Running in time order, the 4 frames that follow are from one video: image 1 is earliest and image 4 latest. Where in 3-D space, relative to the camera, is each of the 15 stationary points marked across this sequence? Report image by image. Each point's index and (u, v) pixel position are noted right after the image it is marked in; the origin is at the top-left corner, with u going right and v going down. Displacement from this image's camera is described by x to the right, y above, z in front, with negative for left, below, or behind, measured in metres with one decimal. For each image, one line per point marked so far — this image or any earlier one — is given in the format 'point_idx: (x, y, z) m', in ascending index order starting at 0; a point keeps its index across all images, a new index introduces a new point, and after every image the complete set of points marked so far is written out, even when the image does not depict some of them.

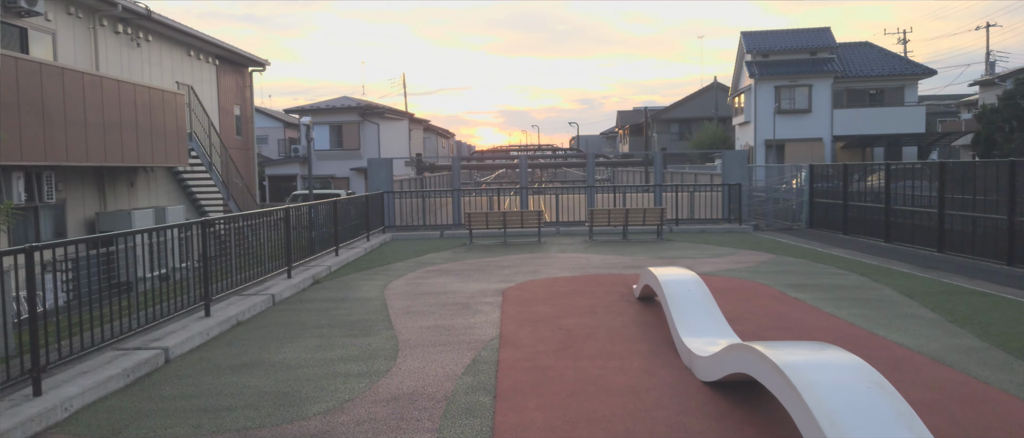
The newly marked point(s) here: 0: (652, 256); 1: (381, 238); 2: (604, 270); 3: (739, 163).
0: (+2.5, -0.7, +12.3) m
1: (-3.1, -0.4, +15.9) m
2: (+1.4, -0.8, +10.7) m
3: (+6.5, +1.6, +19.2) m
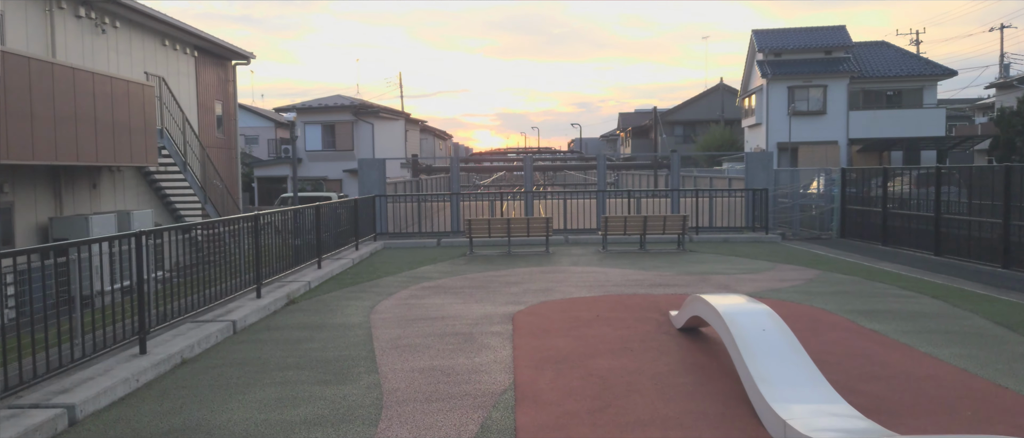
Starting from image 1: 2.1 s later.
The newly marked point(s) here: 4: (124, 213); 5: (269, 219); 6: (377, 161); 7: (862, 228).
0: (+2.7, -0.8, +10.8) m
1: (-3.0, -0.6, +14.4) m
2: (+1.6, -0.9, +9.2) m
3: (+6.6, +1.4, +17.7) m
4: (-7.7, +0.1, +13.5) m
5: (-3.2, 0.0, +9.0) m
6: (-3.4, +1.5, +17.2) m
7: (+7.8, -0.2, +15.2) m
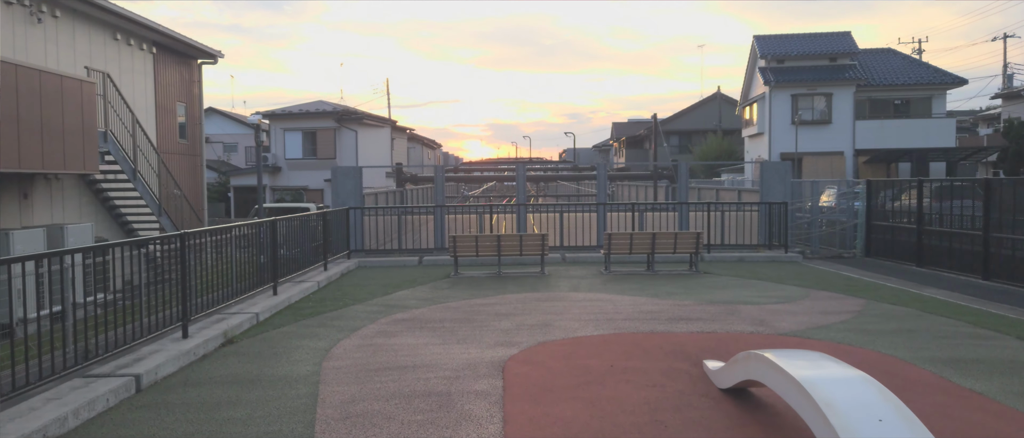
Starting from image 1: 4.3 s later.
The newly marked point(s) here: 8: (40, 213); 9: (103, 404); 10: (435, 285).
0: (+2.5, -1.1, +9.2) m
1: (-3.1, -0.9, +12.7) m
2: (+1.5, -1.2, +7.5) m
3: (+6.4, +1.0, +16.2) m
4: (-7.9, -0.1, +11.7) m
5: (-3.3, -0.2, +7.3) m
6: (-3.6, +1.1, +15.5) m
7: (+7.7, -0.5, +13.7) m
8: (-8.5, +0.1, +12.1) m
9: (-3.0, -1.4, +5.0) m
10: (-1.2, -1.1, +10.9) m
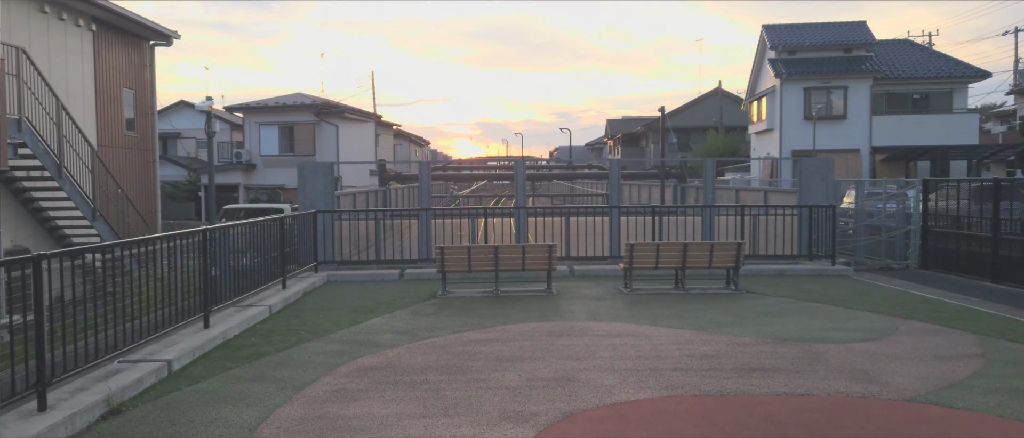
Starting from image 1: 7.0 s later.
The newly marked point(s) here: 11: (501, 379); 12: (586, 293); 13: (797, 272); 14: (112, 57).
0: (+2.6, -1.2, +7.2) m
1: (-3.2, -1.0, +10.5) m
2: (+1.5, -1.3, +5.4) m
3: (+6.3, +0.9, +14.2) m
4: (-7.9, -0.2, +9.5) m
5: (-3.2, -0.3, +5.1) m
6: (-3.7, +1.0, +13.4) m
7: (+7.6, -0.6, +11.7) m
8: (-8.5, 0.0, +9.9) m
9: (-2.9, -1.5, +2.8) m
10: (-1.2, -1.2, +8.8) m
11: (-0.1, -1.3, +5.5) m
12: (+1.1, -1.1, +9.7) m
13: (+4.7, -0.9, +11.2) m
14: (-8.7, +3.5, +14.7) m
